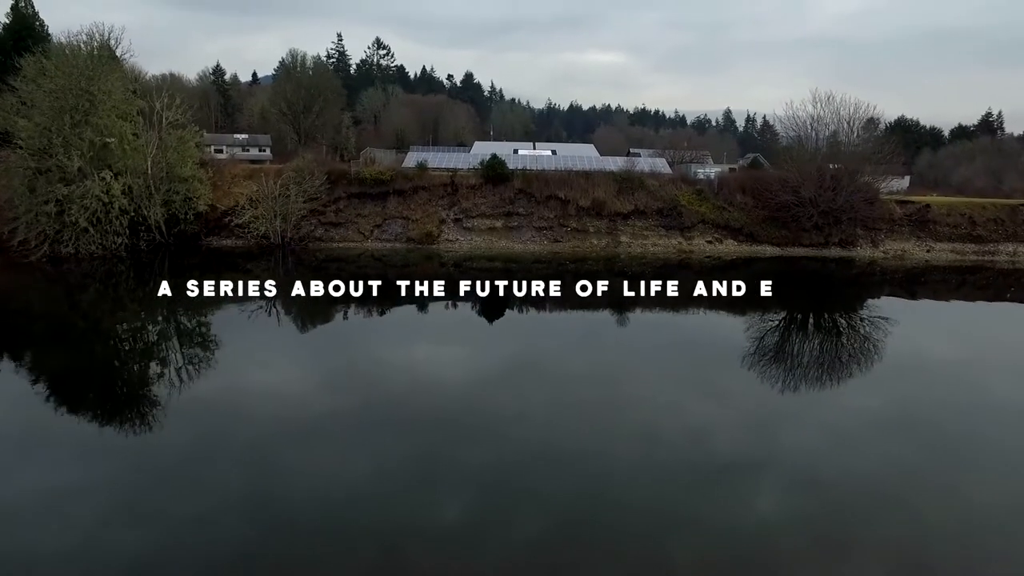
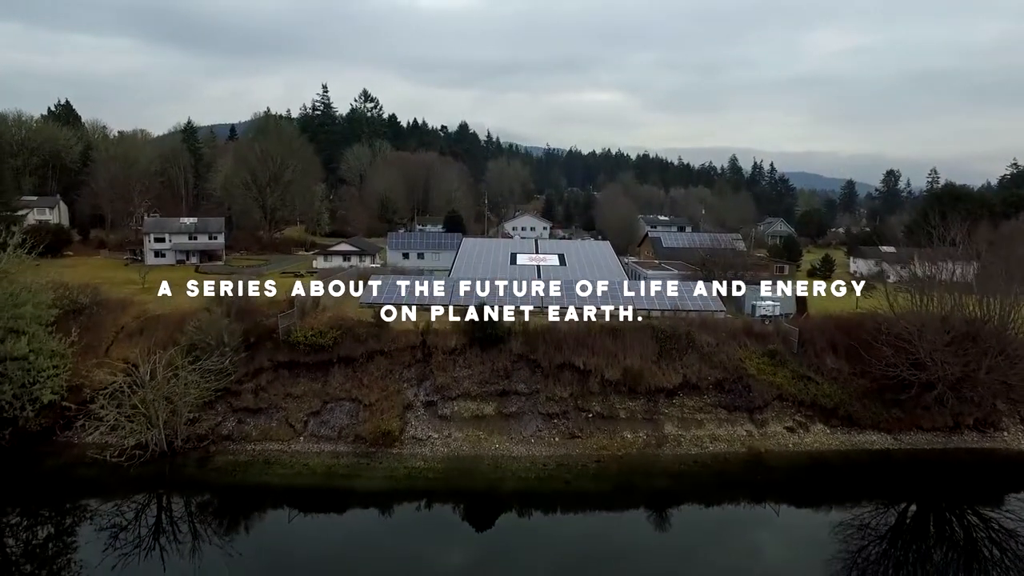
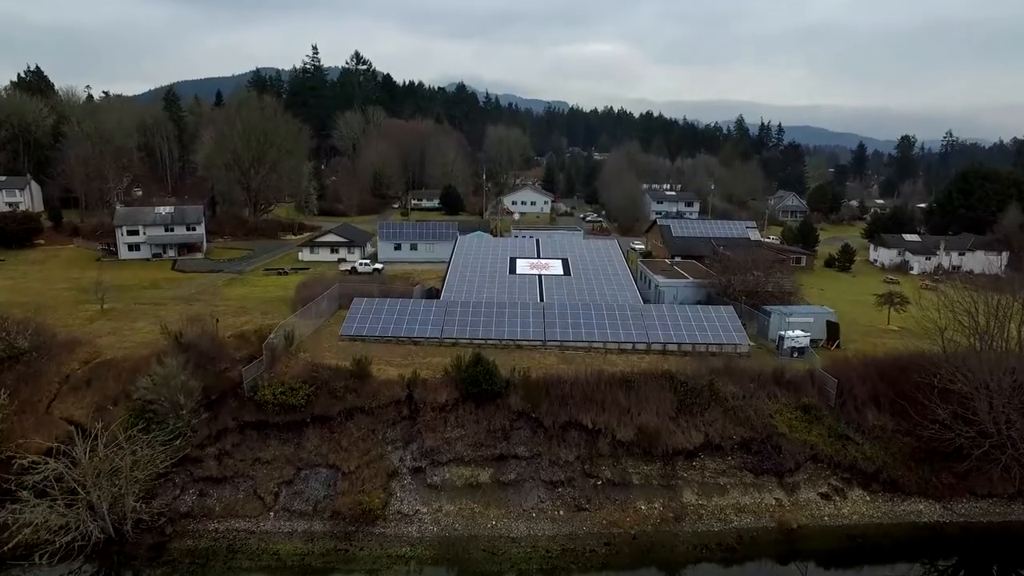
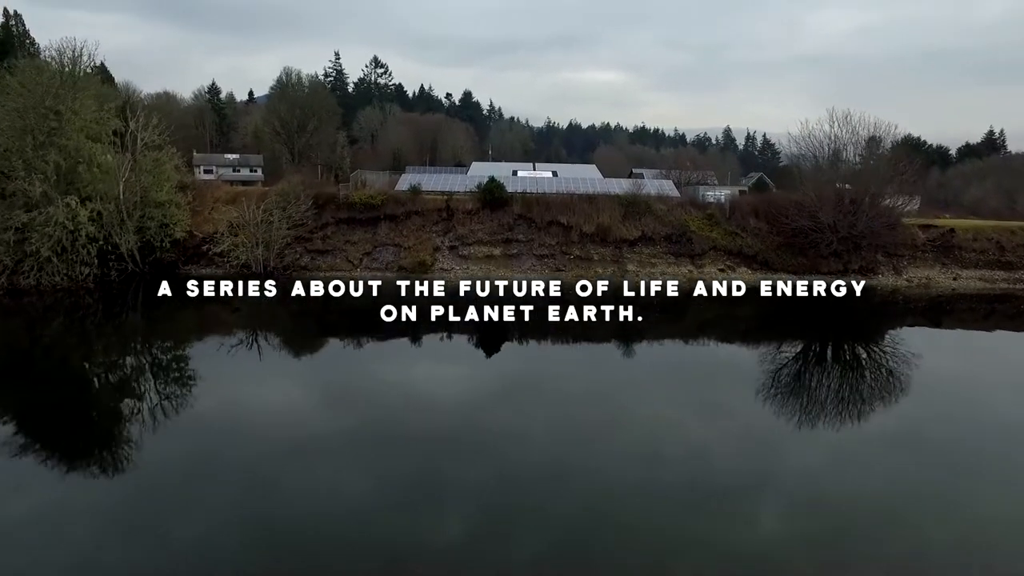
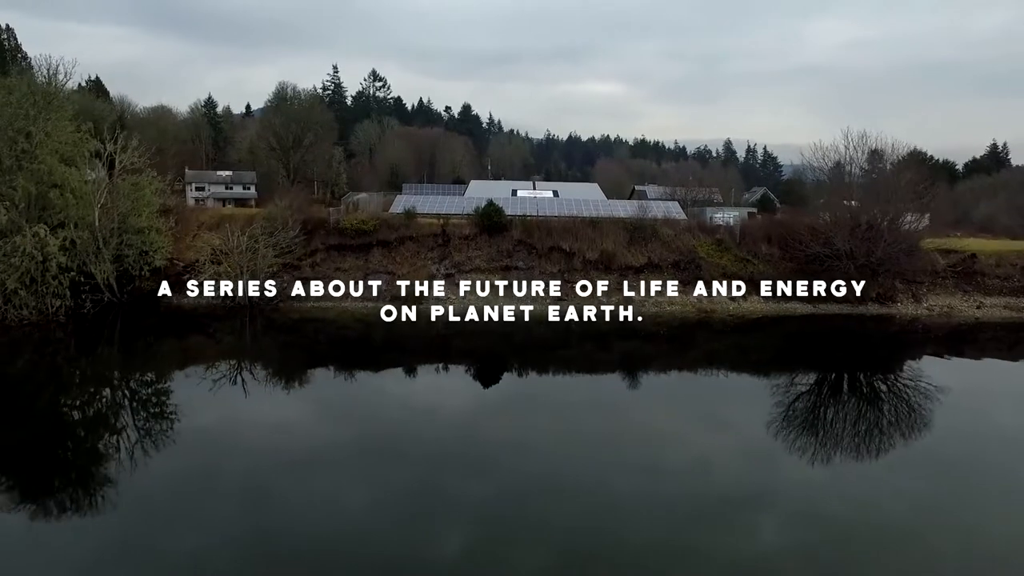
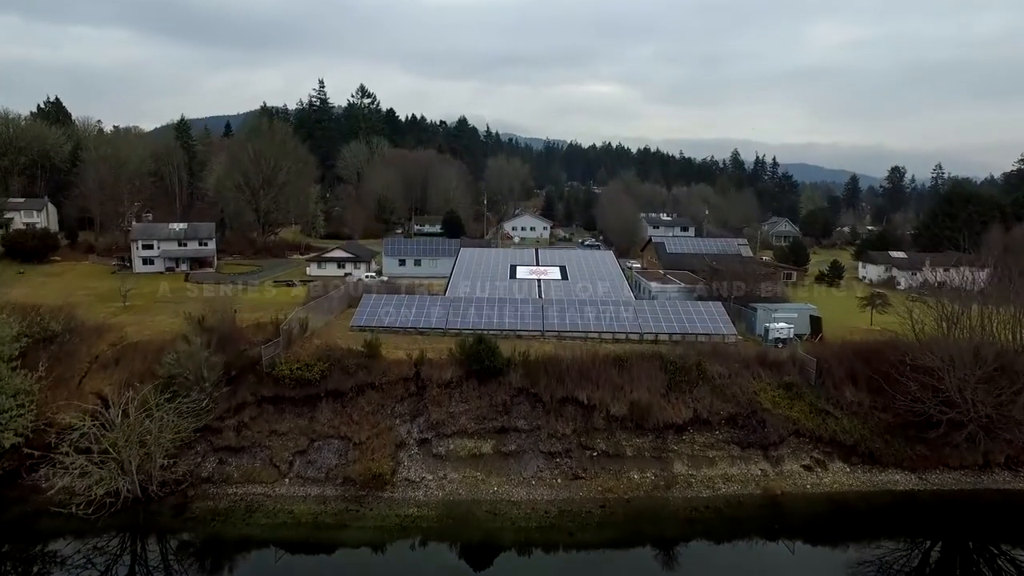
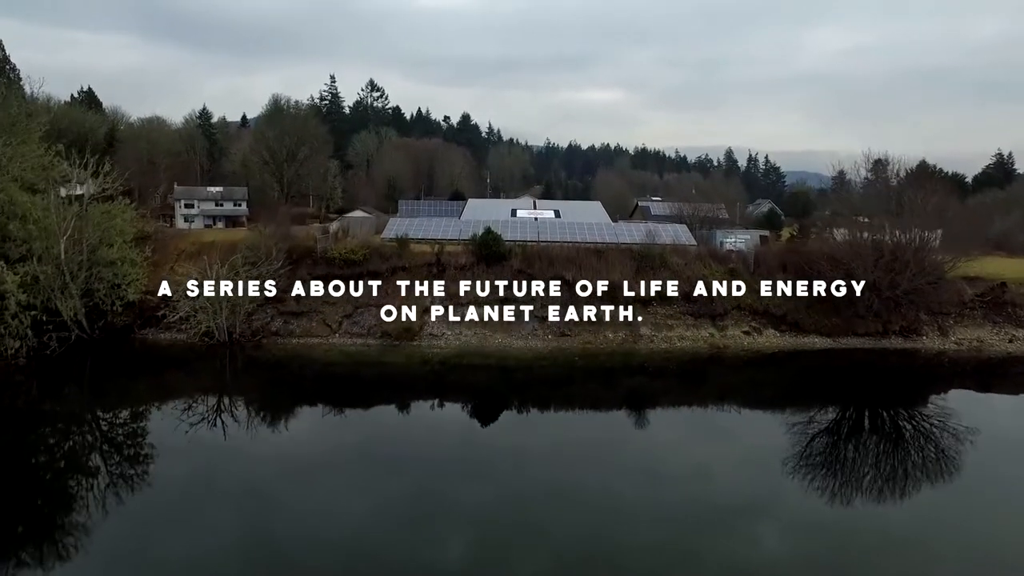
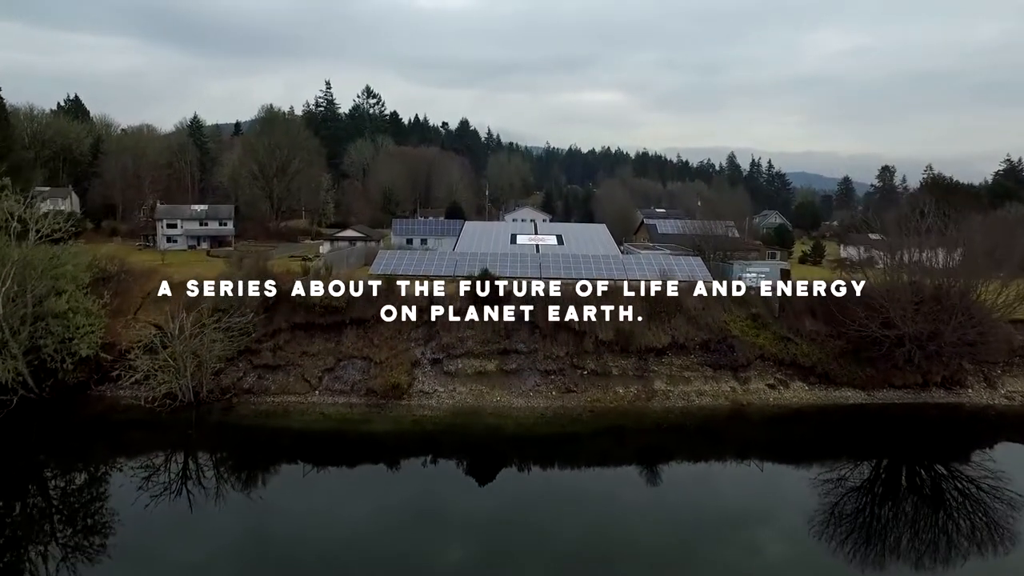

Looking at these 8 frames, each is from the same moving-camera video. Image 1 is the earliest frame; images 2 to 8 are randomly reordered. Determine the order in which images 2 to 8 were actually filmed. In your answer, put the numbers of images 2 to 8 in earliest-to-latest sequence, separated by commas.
4, 5, 7, 8, 2, 6, 3
